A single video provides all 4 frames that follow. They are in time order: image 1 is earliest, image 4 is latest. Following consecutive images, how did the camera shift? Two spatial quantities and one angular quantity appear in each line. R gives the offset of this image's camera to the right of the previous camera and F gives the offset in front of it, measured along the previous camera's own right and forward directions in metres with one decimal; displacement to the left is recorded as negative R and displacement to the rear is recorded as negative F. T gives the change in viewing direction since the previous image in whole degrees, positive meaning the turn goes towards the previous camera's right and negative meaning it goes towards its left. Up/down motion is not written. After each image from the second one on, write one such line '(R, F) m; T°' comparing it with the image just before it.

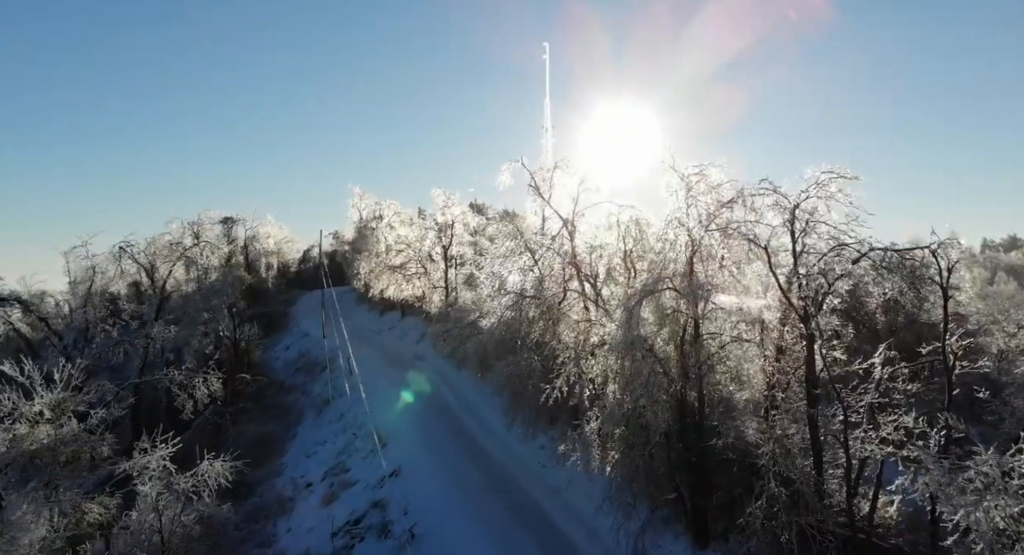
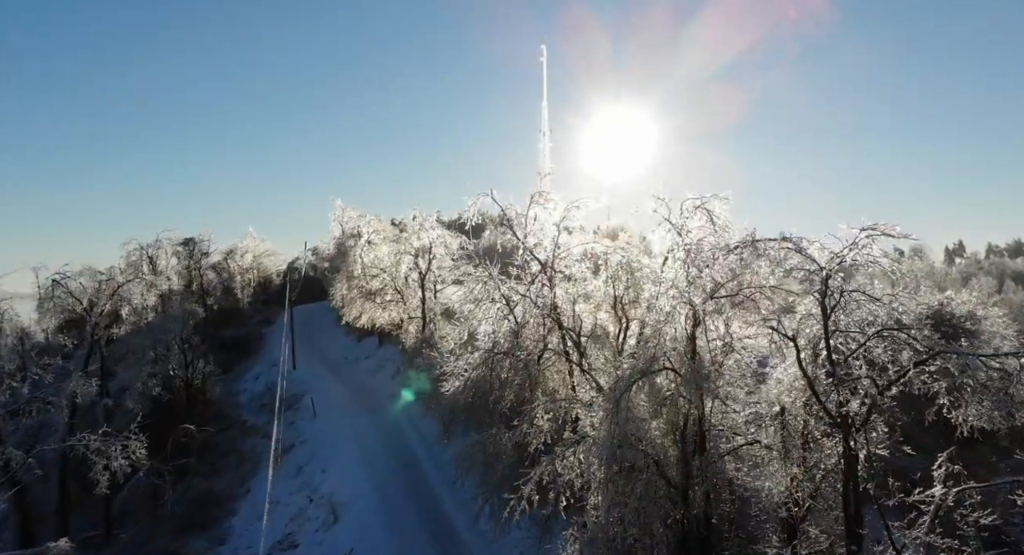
(+0.8, +3.0) m; 0°
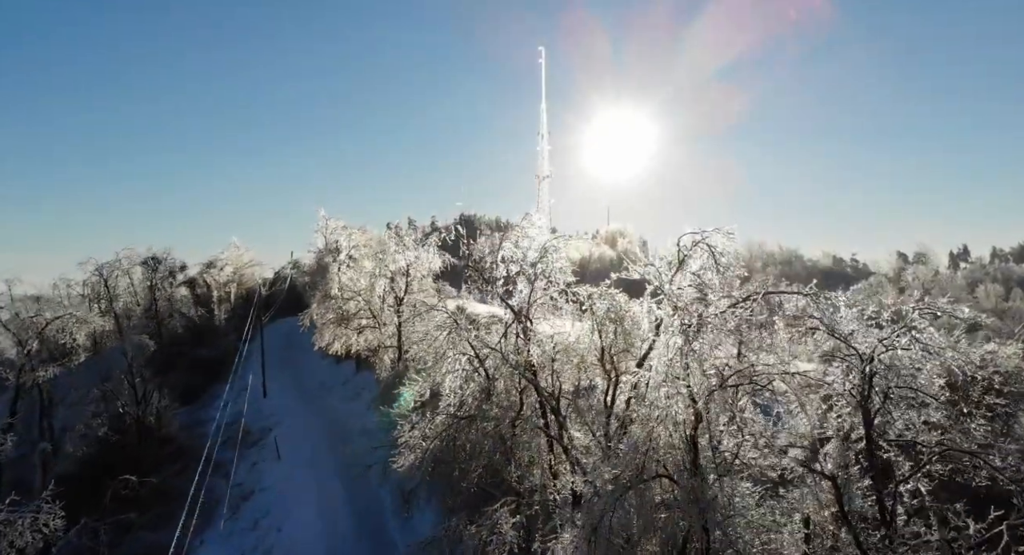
(+0.7, +2.5) m; 0°
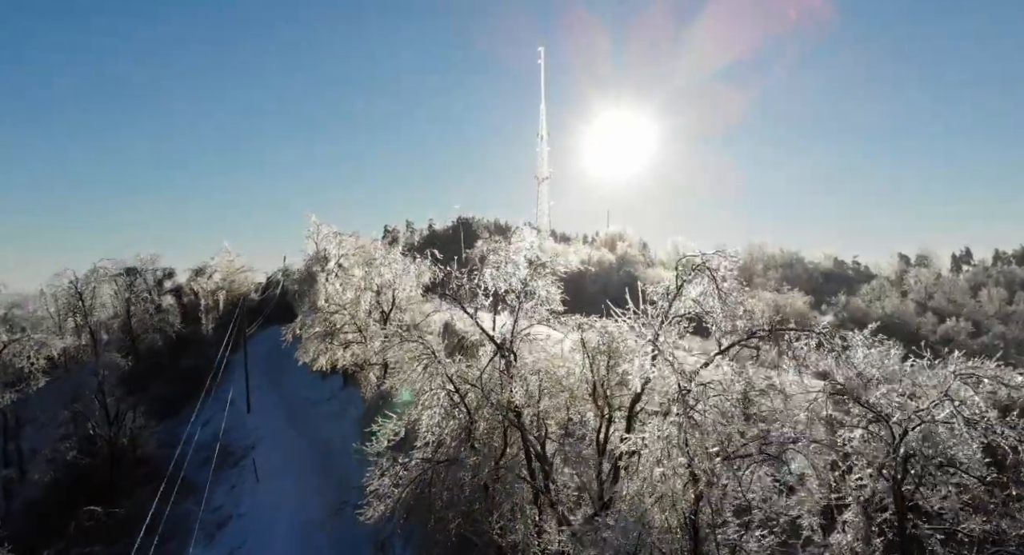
(+0.4, +1.3) m; 0°
